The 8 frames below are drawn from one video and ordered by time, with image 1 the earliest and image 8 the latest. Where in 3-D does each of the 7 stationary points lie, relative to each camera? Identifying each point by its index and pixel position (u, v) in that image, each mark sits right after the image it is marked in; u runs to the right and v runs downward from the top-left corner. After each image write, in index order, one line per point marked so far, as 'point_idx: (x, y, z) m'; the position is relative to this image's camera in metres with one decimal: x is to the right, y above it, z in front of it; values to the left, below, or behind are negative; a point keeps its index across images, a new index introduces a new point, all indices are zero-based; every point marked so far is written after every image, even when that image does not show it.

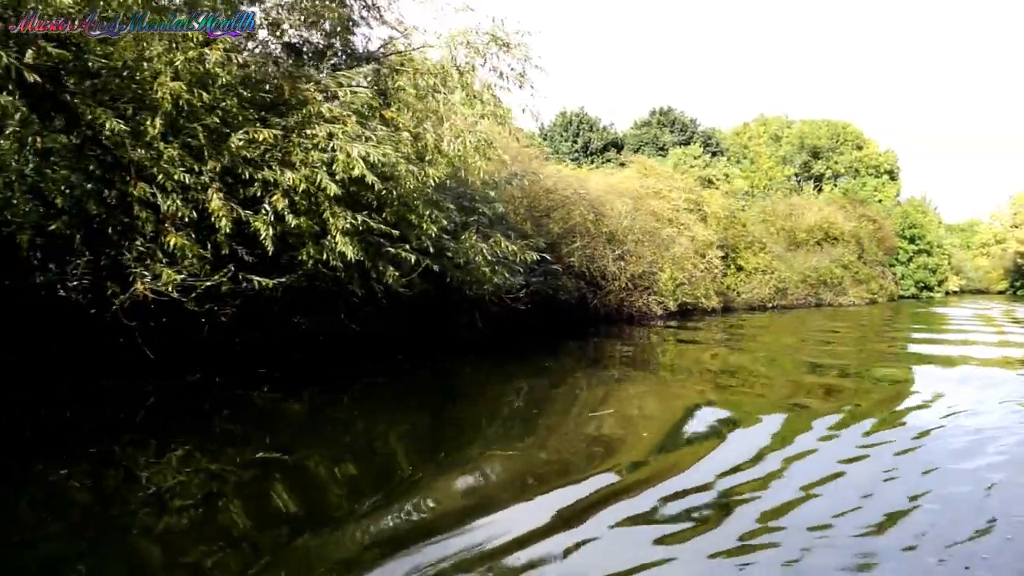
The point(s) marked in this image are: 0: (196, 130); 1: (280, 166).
0: (-3.3, +1.7, +8.5) m
1: (-2.6, +1.3, +8.9) m
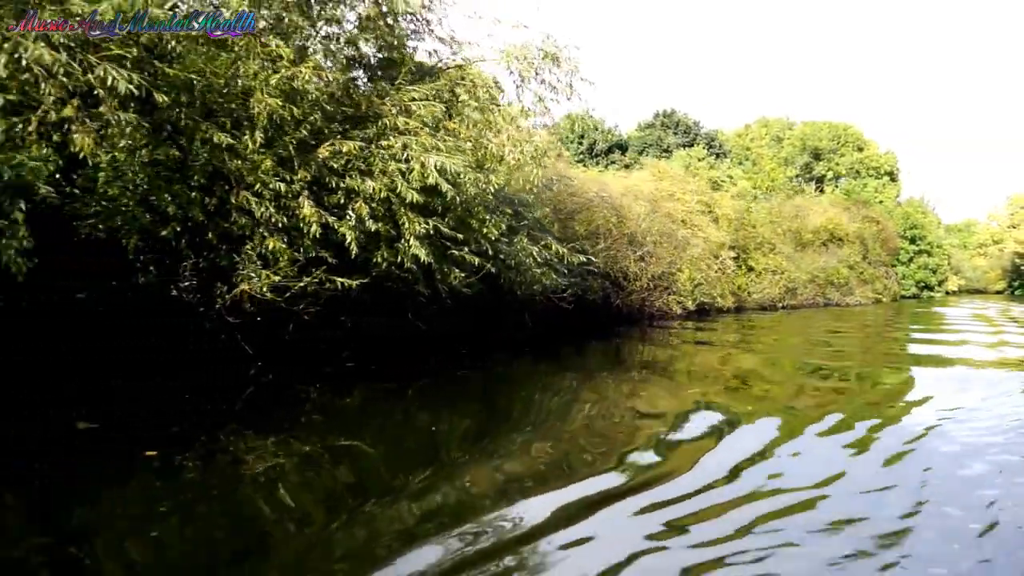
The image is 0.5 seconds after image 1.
0: (-2.6, +1.7, +9.2) m
1: (-1.8, +1.3, +9.6) m
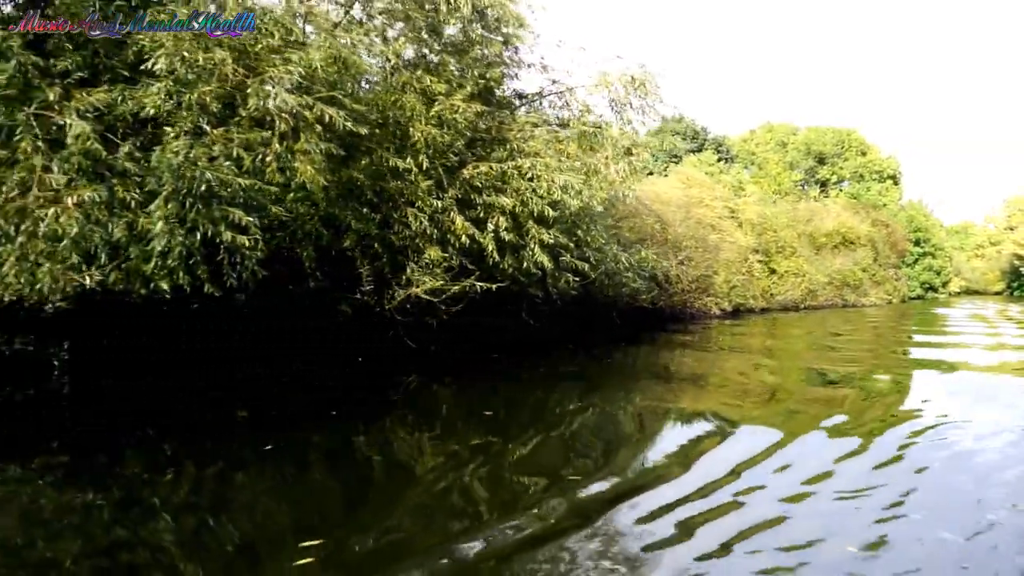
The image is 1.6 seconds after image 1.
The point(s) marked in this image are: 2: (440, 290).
0: (-1.0, +1.6, +10.6) m
1: (-0.2, +1.3, +11.1) m
2: (-0.9, 0.0, +10.8) m
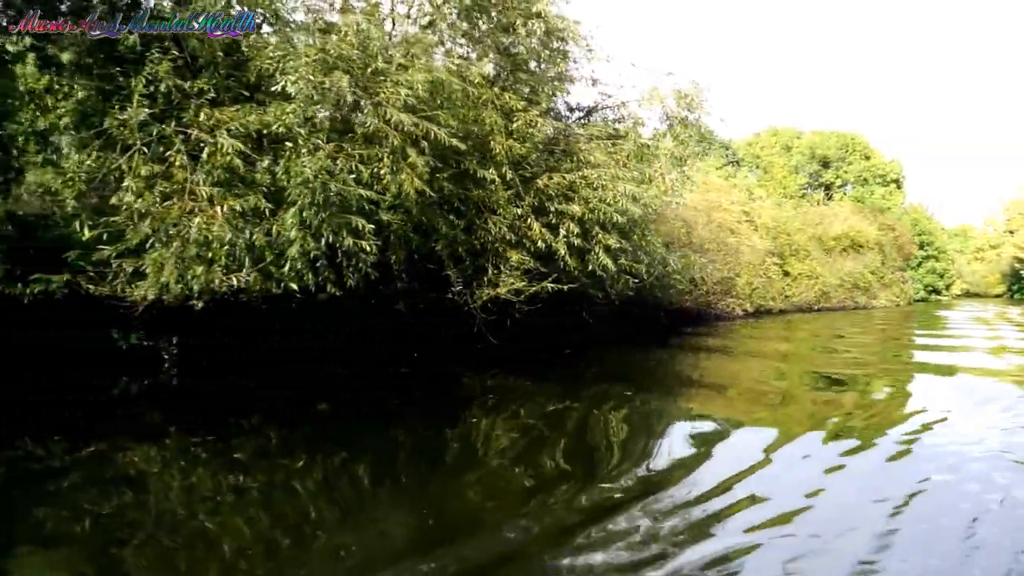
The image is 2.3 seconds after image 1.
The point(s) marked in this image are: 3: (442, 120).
0: (+0.1, +1.6, +11.5) m
1: (+0.8, +1.3, +12.0) m
2: (+0.1, 0.0, +11.7) m
3: (-0.9, +2.1, +10.3) m
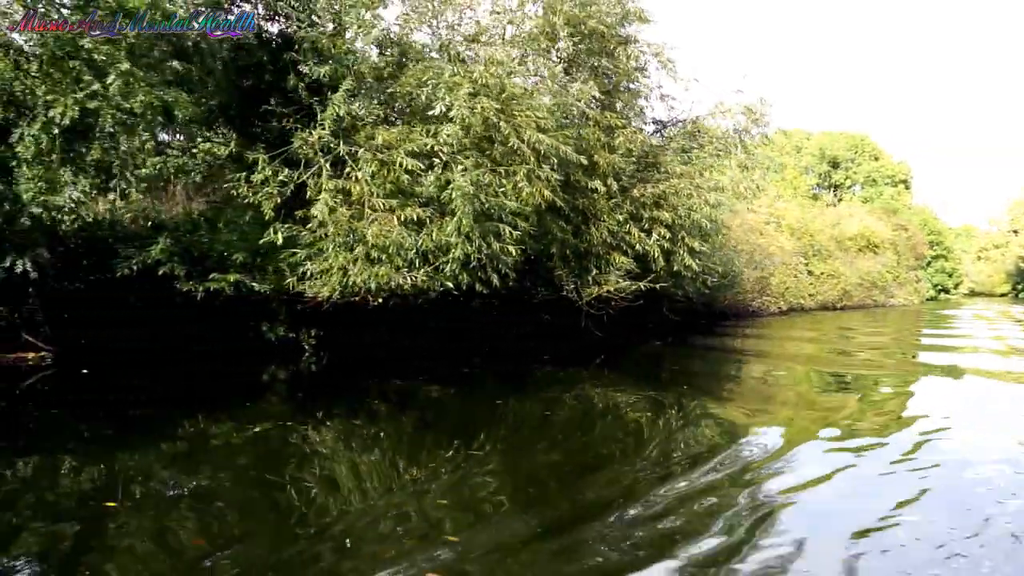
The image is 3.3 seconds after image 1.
0: (+1.7, +1.6, +12.9) m
1: (+2.4, +1.3, +13.4) m
2: (+1.7, 0.0, +13.1) m
3: (+0.7, +2.2, +11.6) m
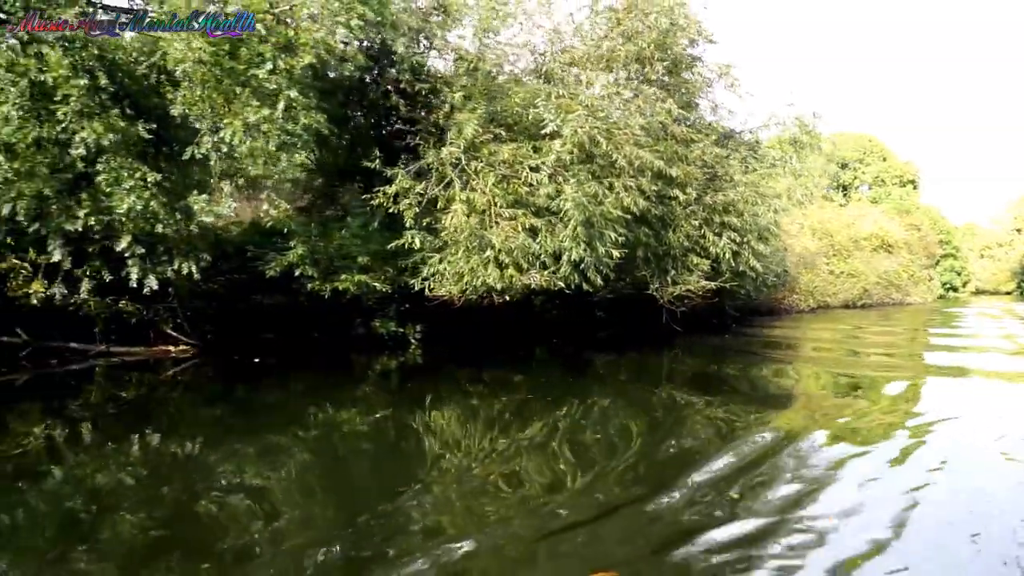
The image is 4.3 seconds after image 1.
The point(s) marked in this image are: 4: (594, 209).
0: (+3.1, +1.6, +14.2) m
1: (+3.9, +1.3, +14.6) m
2: (+3.2, 0.0, +14.4) m
3: (+2.2, +2.2, +12.9) m
4: (+1.2, +1.1, +11.4) m
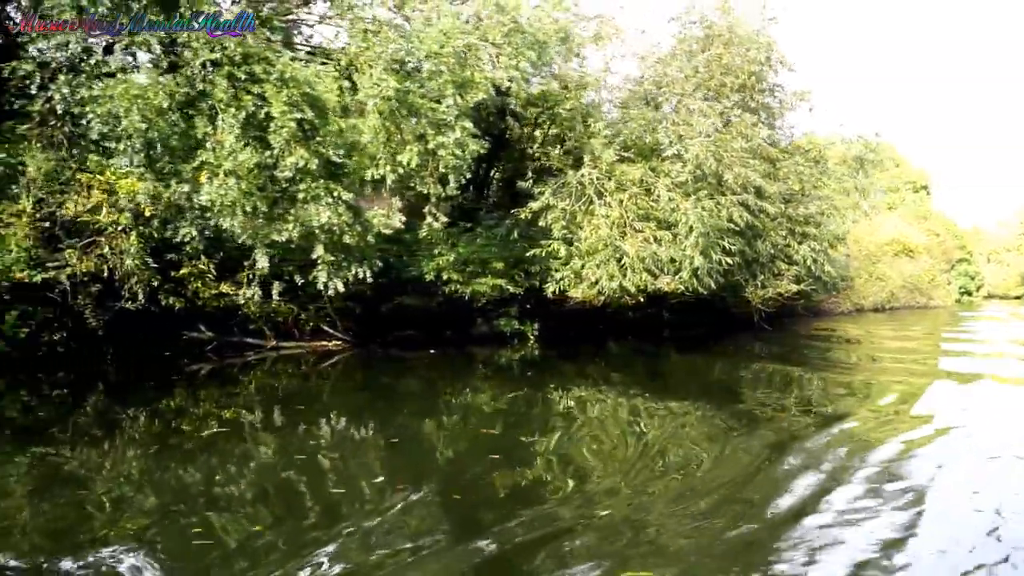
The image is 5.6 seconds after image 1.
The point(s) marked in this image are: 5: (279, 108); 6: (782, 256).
0: (+5.2, +1.6, +15.9) m
1: (+6.0, +1.3, +16.4) m
2: (+5.3, -0.1, +16.1) m
3: (+4.3, +2.1, +14.7) m
4: (+3.2, +1.0, +13.1) m
5: (-3.2, +2.5, +11.2) m
6: (+5.3, +0.6, +16.1) m
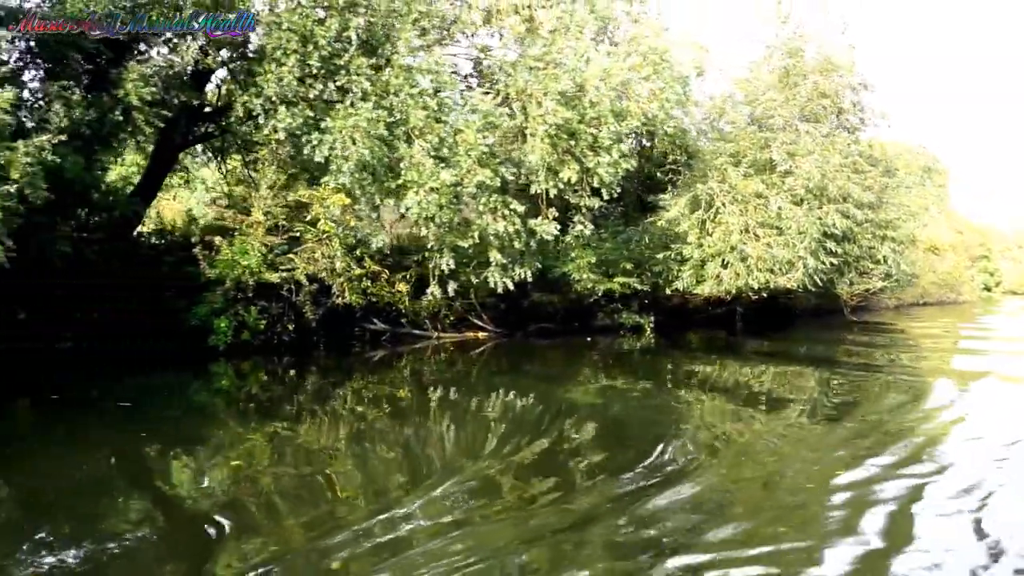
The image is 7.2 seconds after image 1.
0: (+7.8, +1.7, +18.0) m
1: (+8.6, +1.3, +18.5) m
2: (+7.9, 0.0, +18.2) m
3: (+6.9, +2.2, +16.8) m
4: (+5.8, +1.1, +15.2) m
5: (-0.7, +2.5, +13.3) m
6: (+7.9, +0.7, +18.2) m
